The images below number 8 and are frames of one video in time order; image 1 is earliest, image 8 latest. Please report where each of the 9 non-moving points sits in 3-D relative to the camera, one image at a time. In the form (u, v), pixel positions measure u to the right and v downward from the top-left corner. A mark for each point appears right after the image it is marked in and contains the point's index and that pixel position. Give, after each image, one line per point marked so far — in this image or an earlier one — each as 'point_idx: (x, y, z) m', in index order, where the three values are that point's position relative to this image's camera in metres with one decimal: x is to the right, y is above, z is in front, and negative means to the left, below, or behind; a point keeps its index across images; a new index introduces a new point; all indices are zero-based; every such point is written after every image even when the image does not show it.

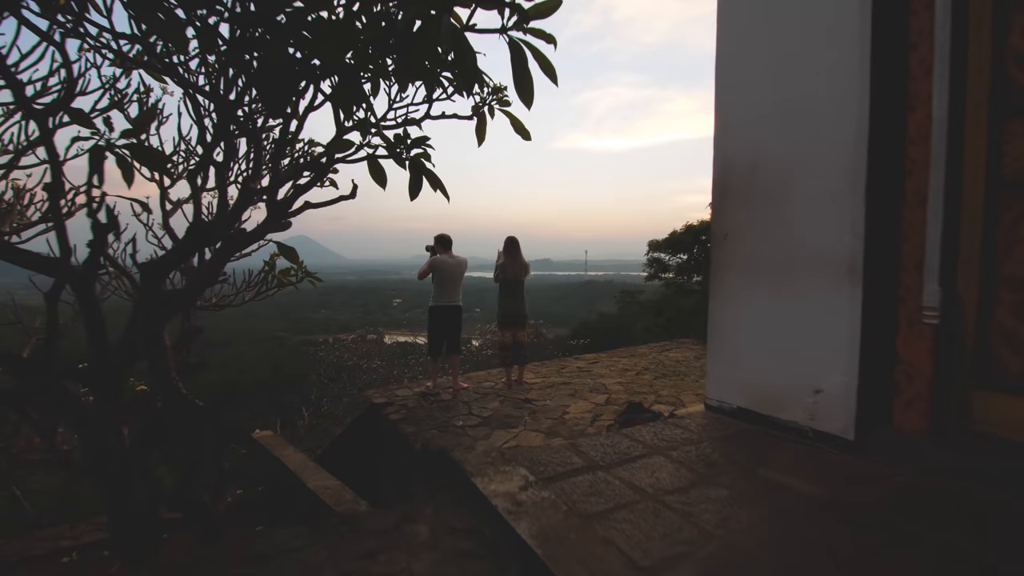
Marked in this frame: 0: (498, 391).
0: (-0.1, -1.0, +4.7) m
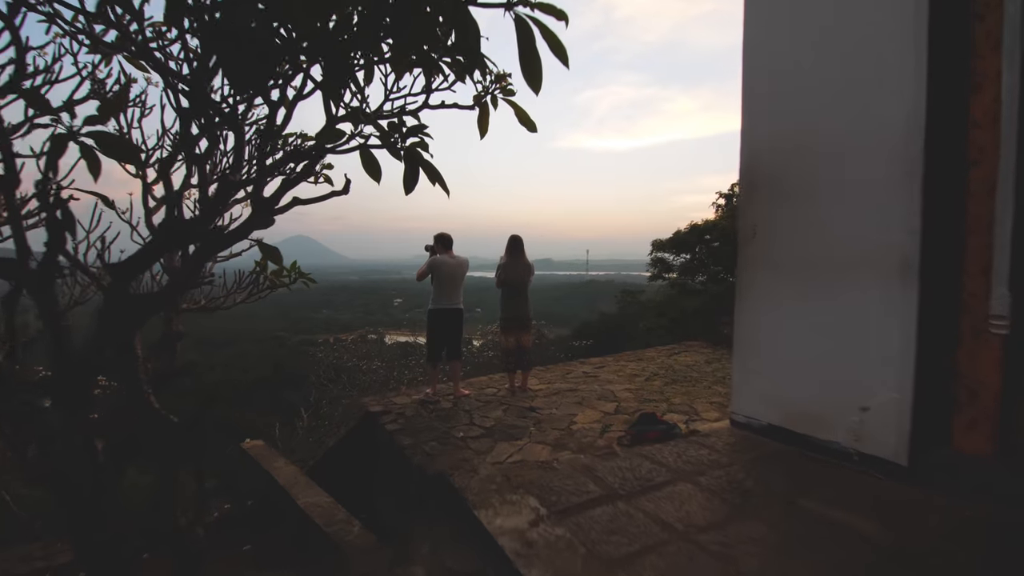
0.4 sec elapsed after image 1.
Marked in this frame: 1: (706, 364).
0: (-0.1, -1.0, +4.5) m
1: (+2.3, -0.9, +5.9) m
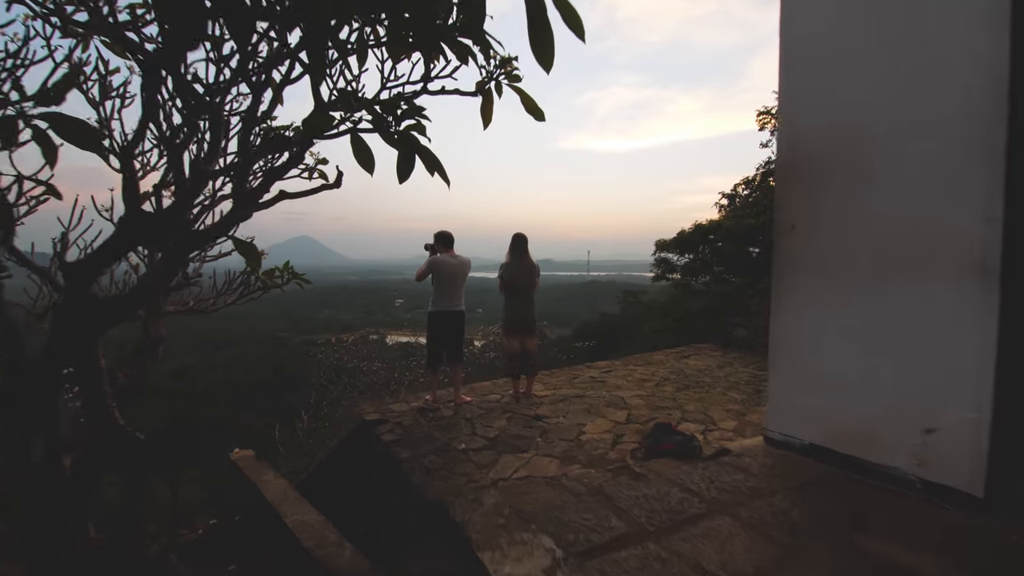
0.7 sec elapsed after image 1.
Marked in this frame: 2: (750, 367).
0: (-0.1, -1.0, +4.2) m
1: (+2.3, -0.9, +5.7) m
2: (+2.7, -0.9, +5.7) m
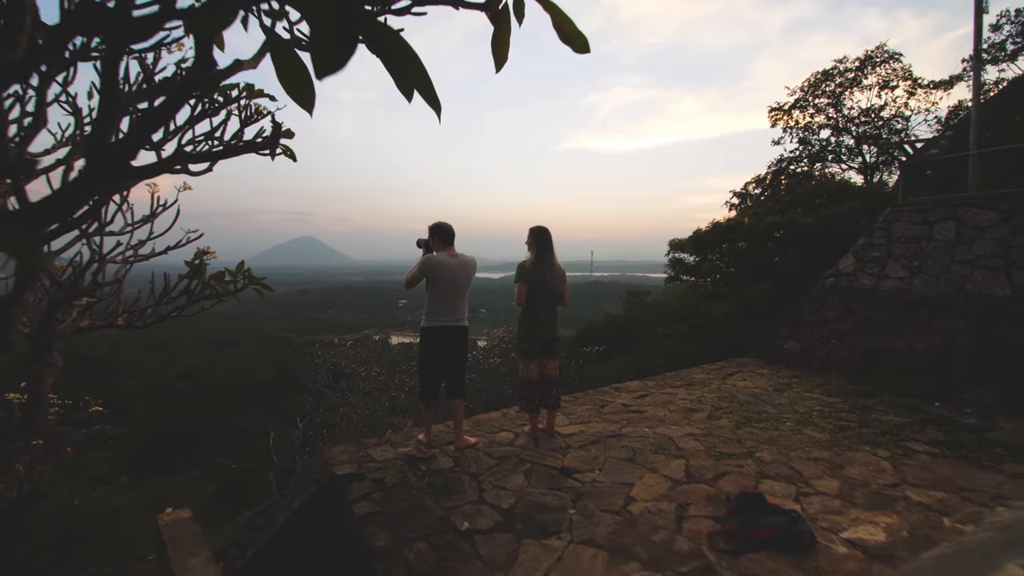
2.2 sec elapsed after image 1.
0: (+0.1, -1.1, +3.2) m
1: (+2.4, -1.0, +4.7) m
2: (+2.8, -1.0, +4.7) m
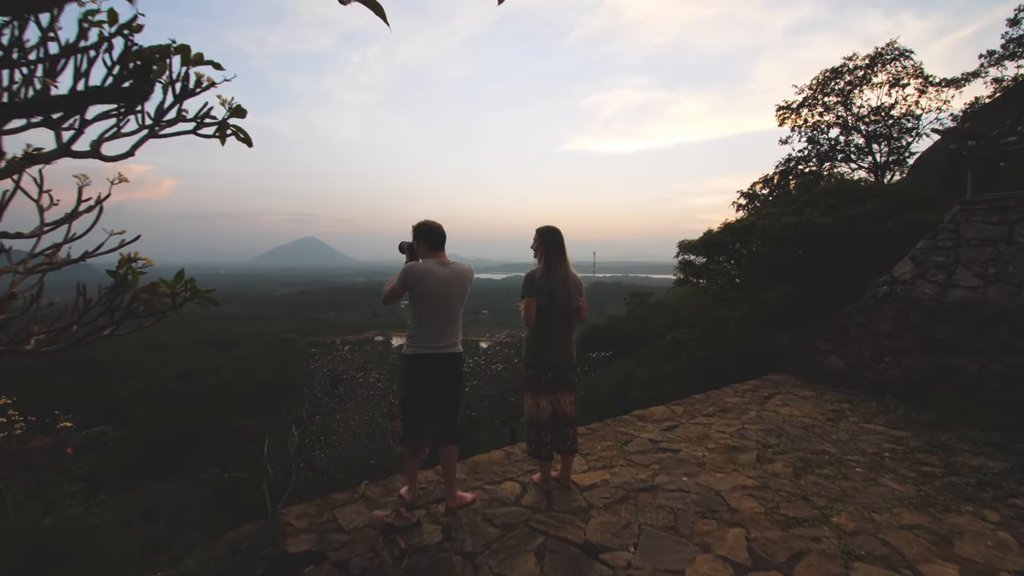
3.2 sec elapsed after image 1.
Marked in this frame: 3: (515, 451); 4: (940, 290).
0: (+0.1, -1.1, +2.5) m
1: (+2.5, -1.1, +3.9) m
2: (+2.8, -1.1, +4.0) m
3: (0.0, -1.1, +3.4) m
4: (+3.8, 0.0, +4.5) m
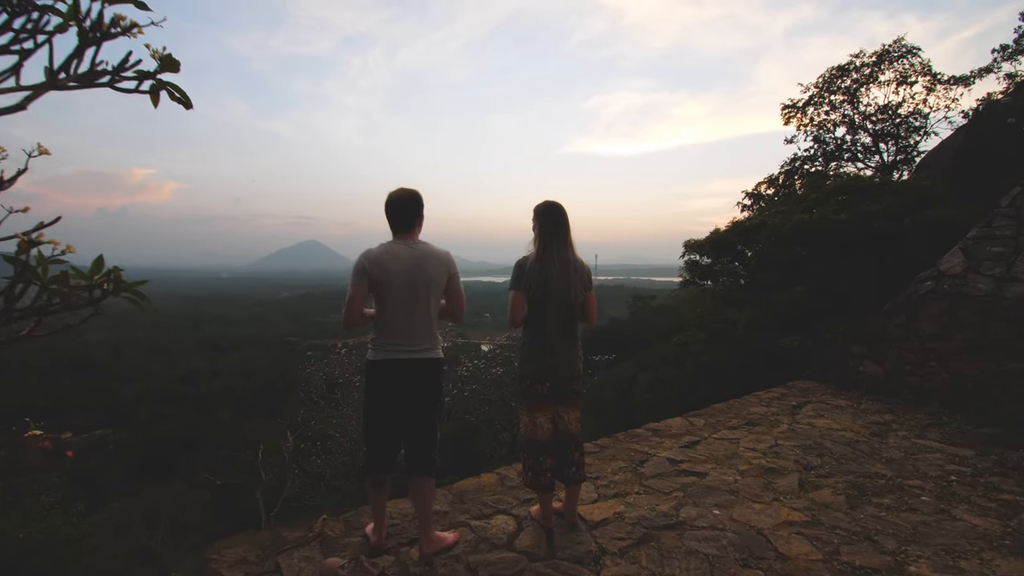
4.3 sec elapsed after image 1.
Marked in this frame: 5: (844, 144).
0: (+0.1, -1.1, +2.0) m
1: (+2.4, -1.0, +3.4) m
2: (+2.8, -1.0, +3.4) m
3: (0.0, -1.0, +2.8) m
4: (+3.7, 0.0, +3.9) m
5: (+12.5, +5.4, +19.0) m
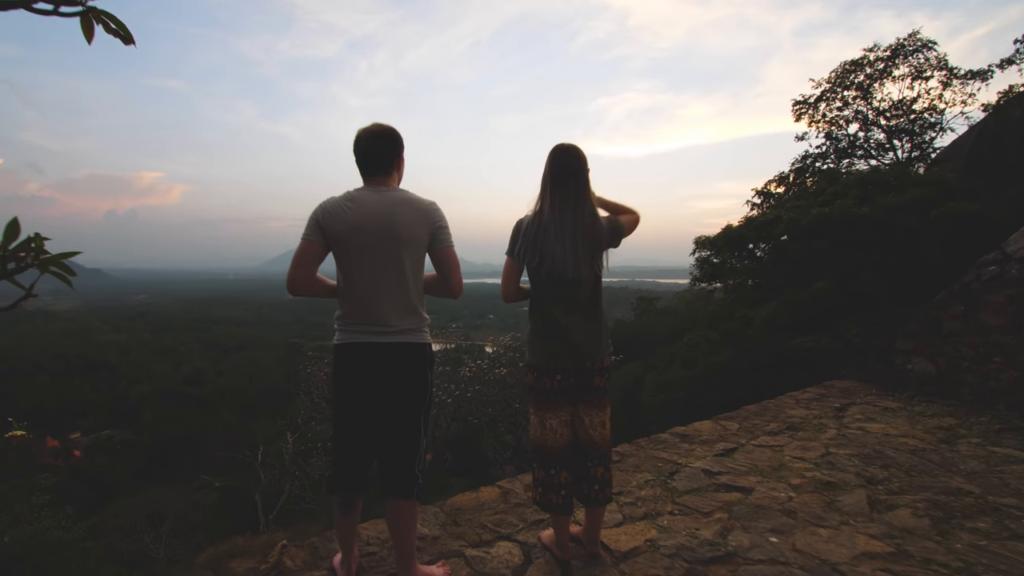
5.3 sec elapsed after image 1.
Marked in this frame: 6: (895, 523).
0: (+0.1, -1.0, +1.5) m
1: (+2.5, -0.9, +2.9) m
2: (+2.8, -0.9, +2.9) m
3: (0.0, -0.9, +2.3) m
4: (+3.8, +0.1, +3.4) m
5: (+12.7, +5.5, +18.4) m
6: (+1.6, -1.0, +2.1) m
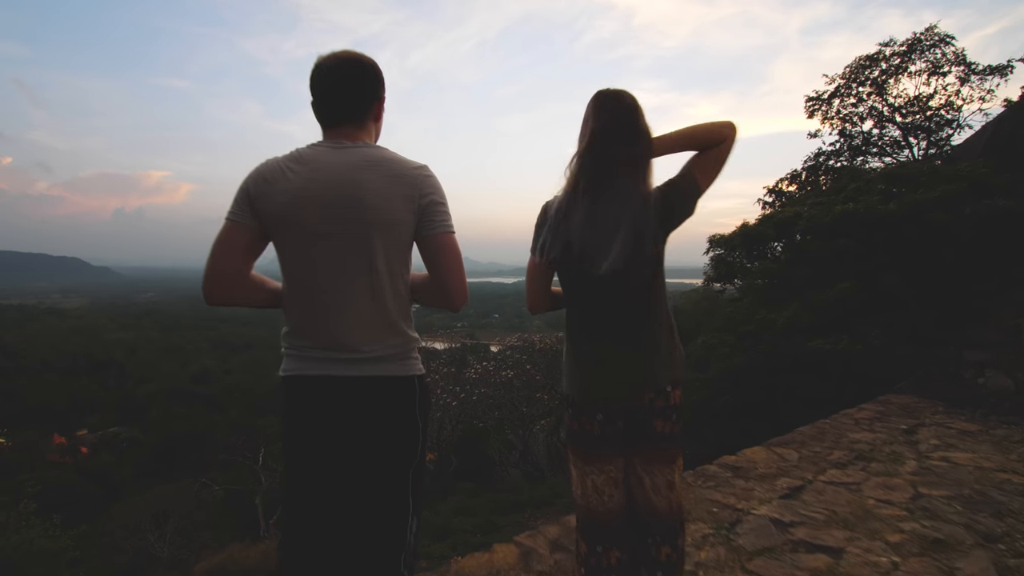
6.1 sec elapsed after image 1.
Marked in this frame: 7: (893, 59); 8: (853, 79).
0: (+0.1, -1.0, +1.0) m
1: (+2.5, -0.9, +2.3) m
2: (+2.9, -0.9, +2.4) m
3: (+0.1, -0.9, +1.8) m
4: (+3.9, +0.1, +2.8) m
5: (+13.0, +5.4, +17.8) m
6: (+1.7, -1.0, +1.5) m
7: (+15.1, +9.1, +19.7) m
8: (+13.5, +8.3, +19.6) m
